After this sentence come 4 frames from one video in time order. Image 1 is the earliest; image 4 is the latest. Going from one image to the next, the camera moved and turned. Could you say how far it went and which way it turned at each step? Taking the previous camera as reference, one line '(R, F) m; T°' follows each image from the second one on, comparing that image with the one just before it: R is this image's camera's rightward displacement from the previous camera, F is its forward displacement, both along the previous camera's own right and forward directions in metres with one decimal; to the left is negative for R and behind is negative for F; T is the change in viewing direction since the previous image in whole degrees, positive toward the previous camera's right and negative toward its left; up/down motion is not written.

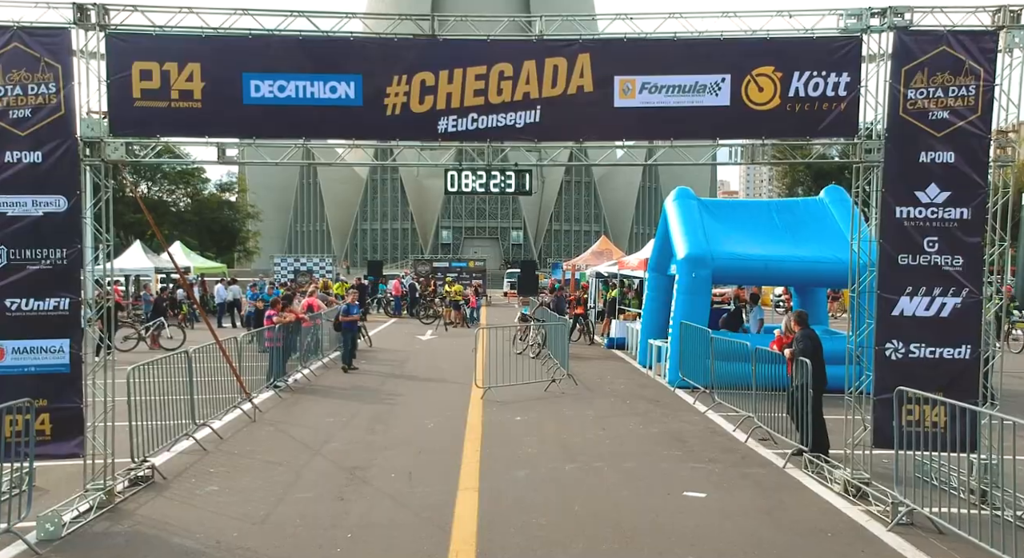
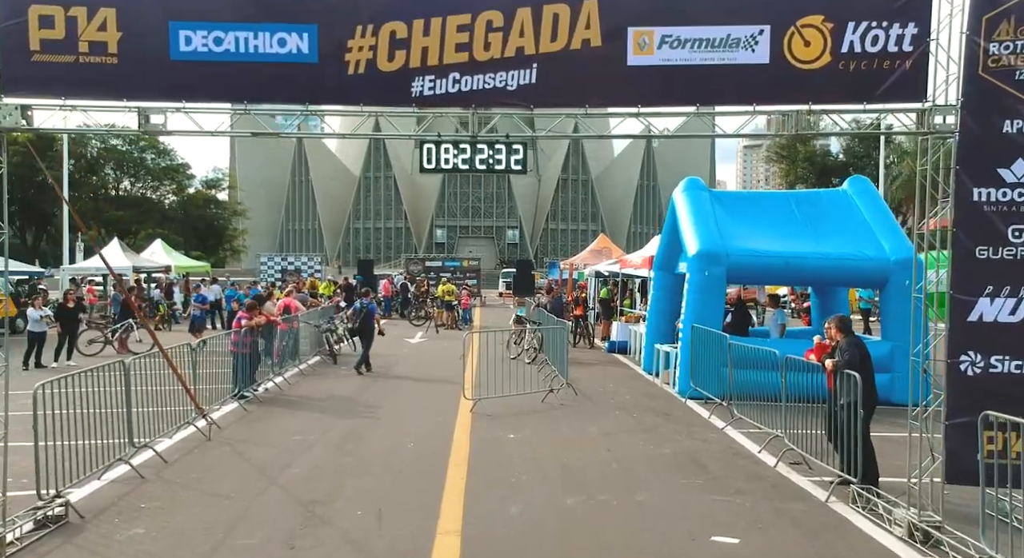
(0.0, +1.5) m; 0°
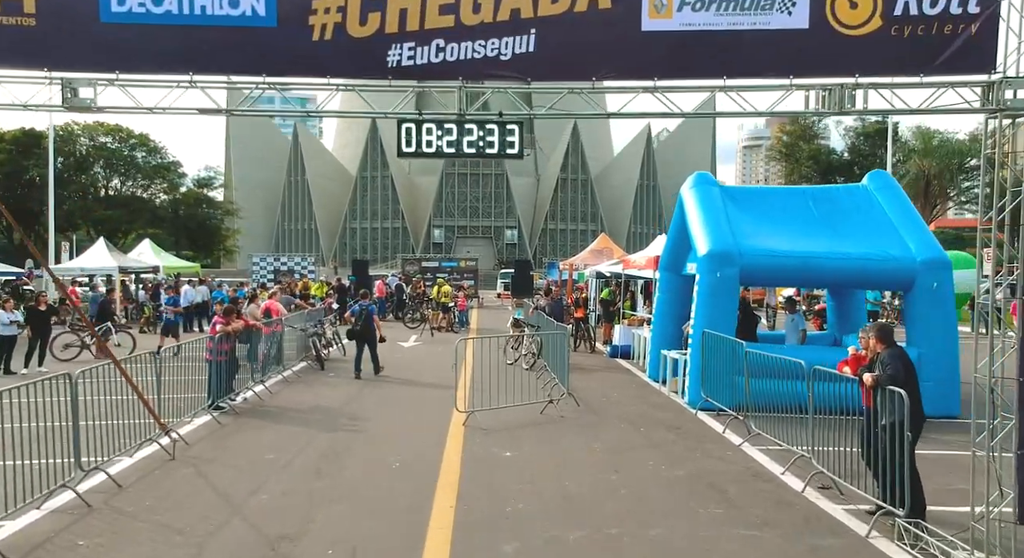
(0.0, +1.0) m; 0°
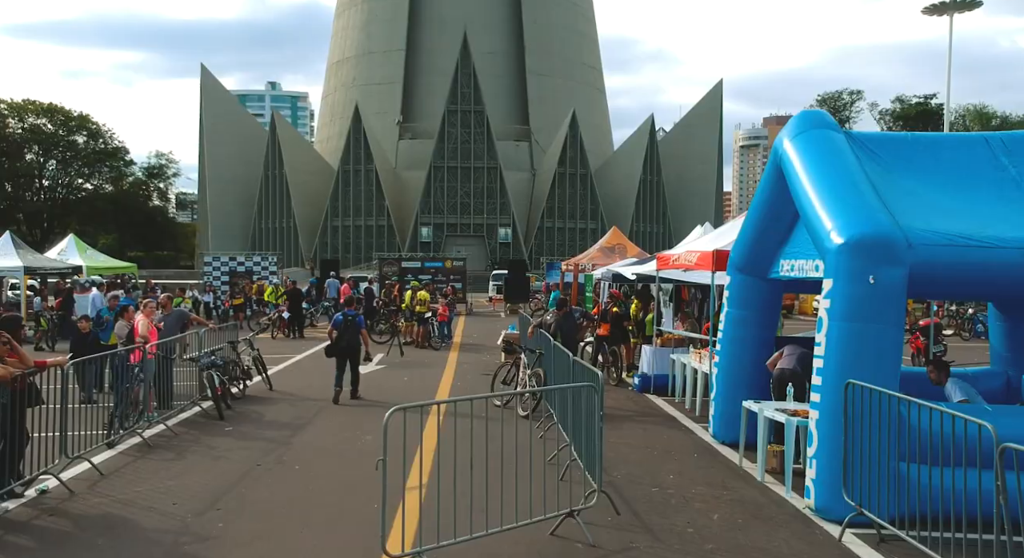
(+0.1, +5.6) m; 0°
